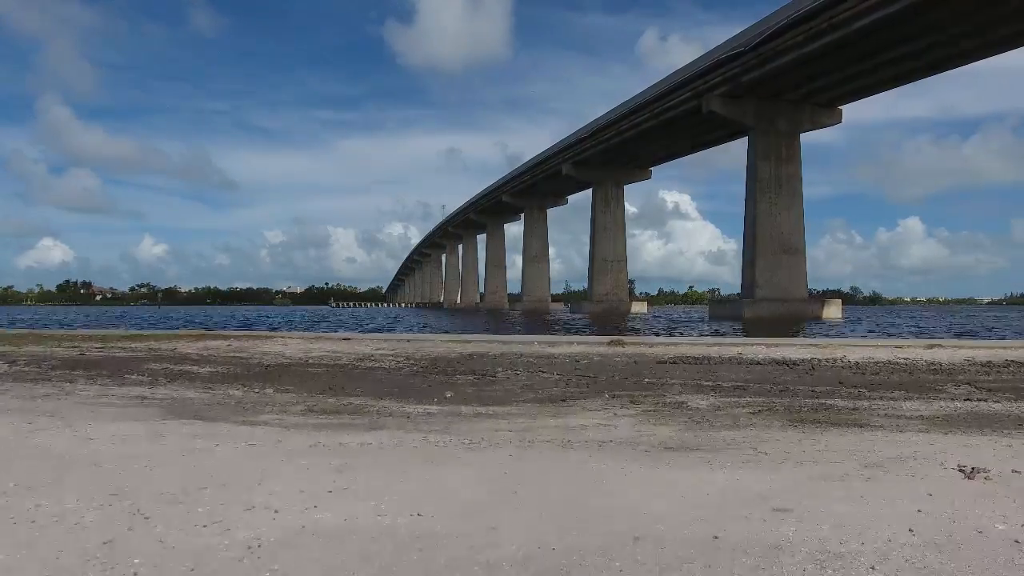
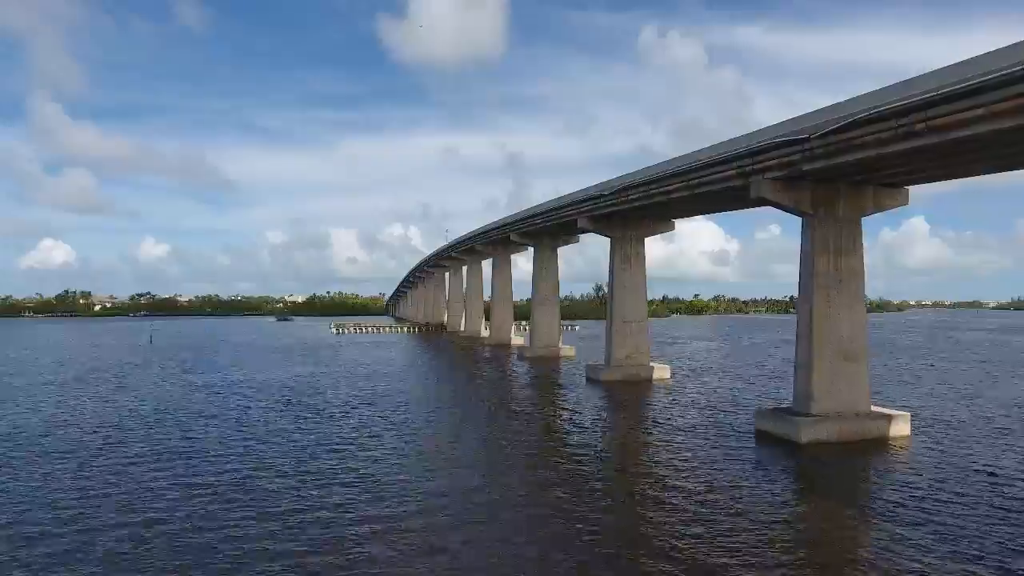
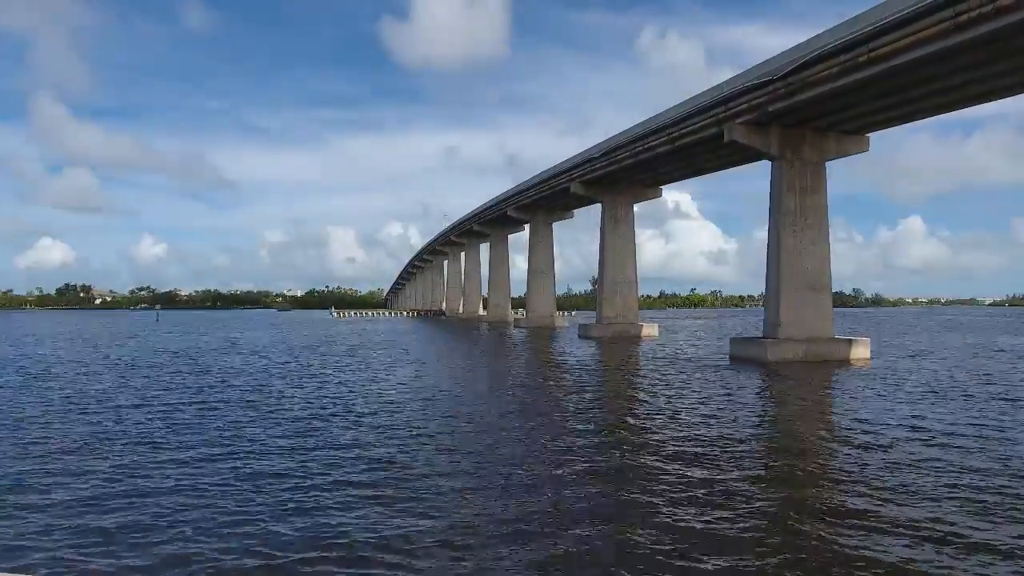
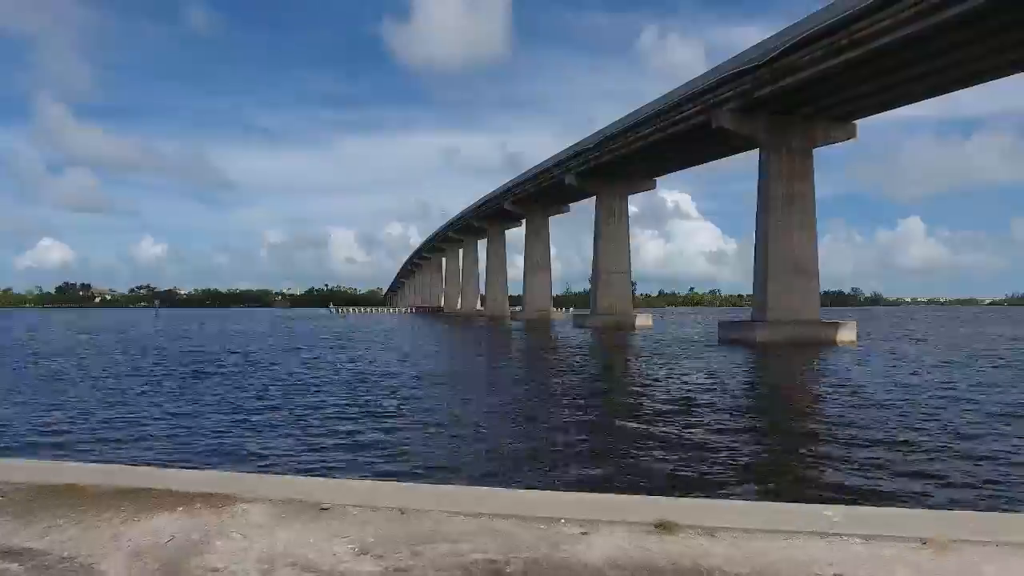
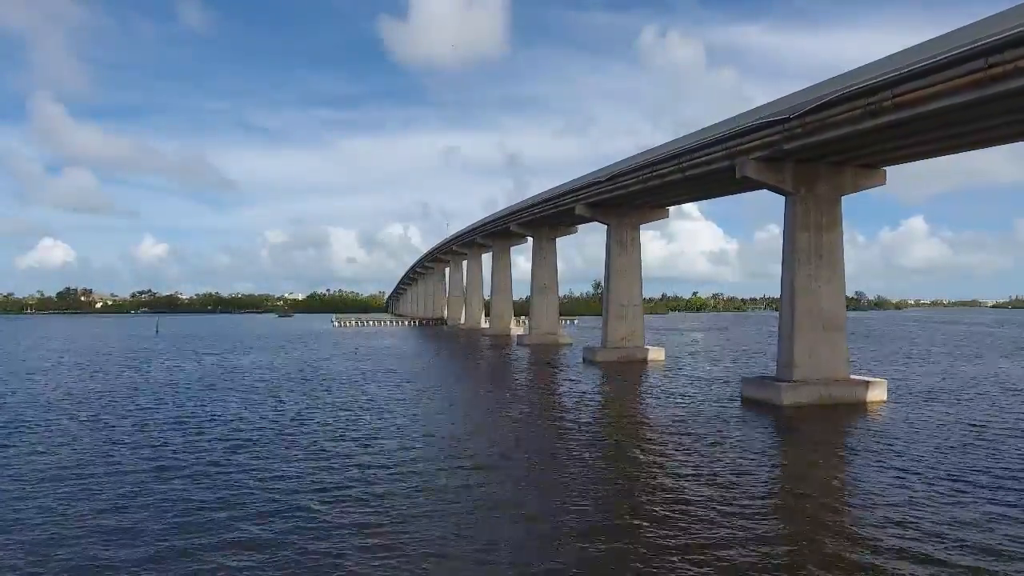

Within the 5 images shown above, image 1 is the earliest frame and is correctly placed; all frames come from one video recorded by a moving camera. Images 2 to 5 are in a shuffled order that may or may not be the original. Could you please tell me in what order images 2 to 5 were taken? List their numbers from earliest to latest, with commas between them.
4, 3, 5, 2
